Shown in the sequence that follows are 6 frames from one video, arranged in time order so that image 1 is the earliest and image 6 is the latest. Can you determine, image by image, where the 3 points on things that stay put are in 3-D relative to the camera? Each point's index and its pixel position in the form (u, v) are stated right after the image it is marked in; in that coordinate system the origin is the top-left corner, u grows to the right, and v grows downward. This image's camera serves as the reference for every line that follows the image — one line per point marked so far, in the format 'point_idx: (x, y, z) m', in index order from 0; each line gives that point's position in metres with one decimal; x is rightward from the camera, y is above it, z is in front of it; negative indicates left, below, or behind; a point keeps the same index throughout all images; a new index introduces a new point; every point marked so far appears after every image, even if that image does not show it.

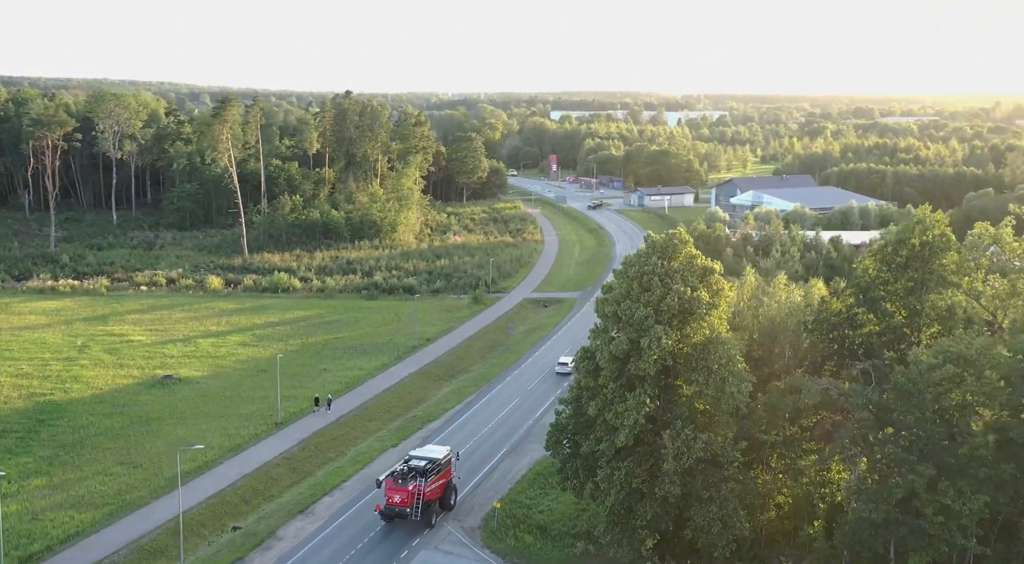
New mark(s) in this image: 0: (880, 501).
0: (+5.5, -3.3, +13.9) m
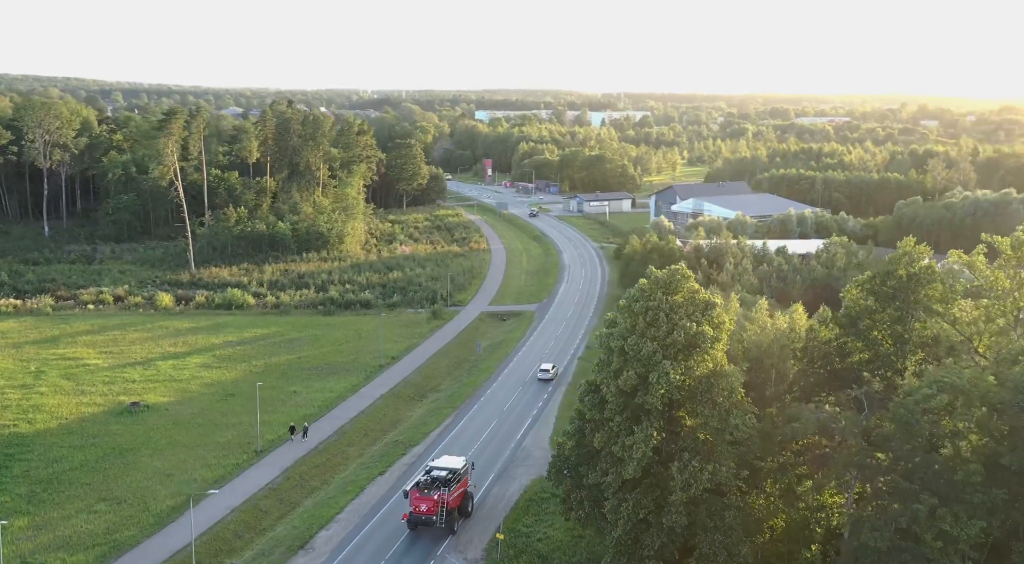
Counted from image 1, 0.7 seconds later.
0: (+5.7, -3.8, +14.6) m
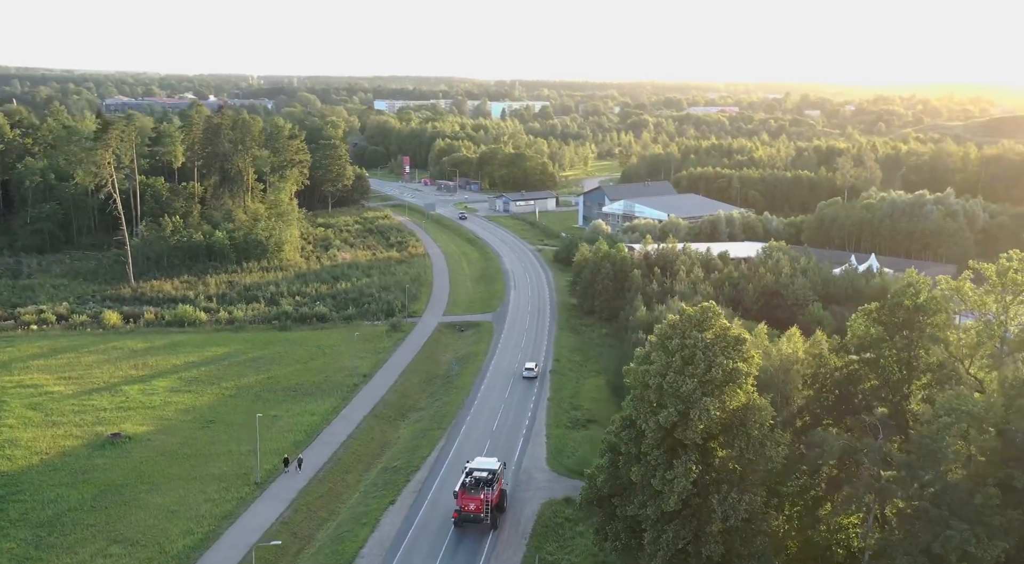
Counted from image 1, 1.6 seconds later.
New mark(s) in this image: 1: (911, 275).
0: (+6.6, -4.5, +15.7) m
1: (+7.7, +0.1, +18.2) m
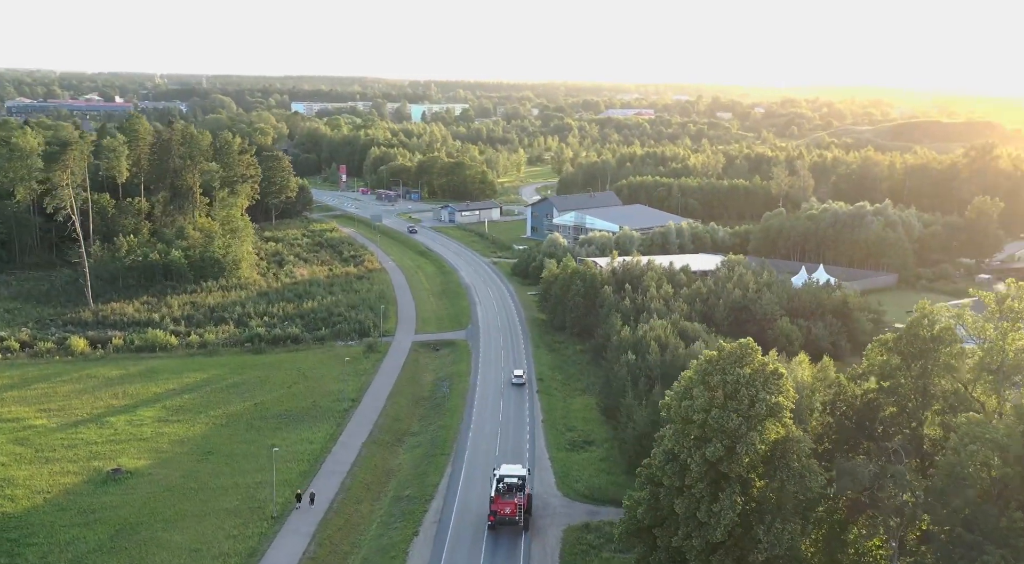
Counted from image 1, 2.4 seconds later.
0: (+7.6, -5.1, +16.7) m
1: (+8.5, -0.5, +19.3) m
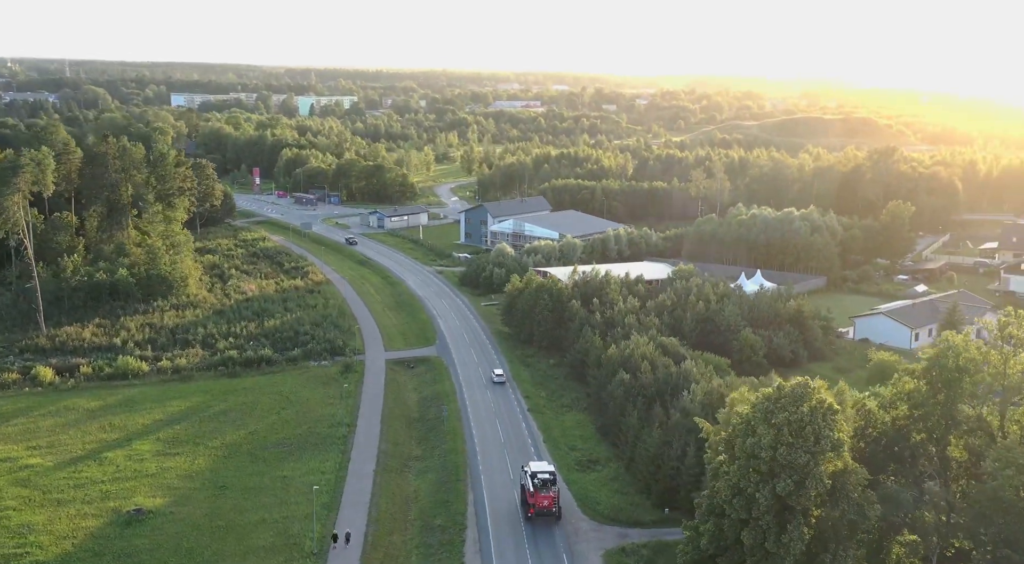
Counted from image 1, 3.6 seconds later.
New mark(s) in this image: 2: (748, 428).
0: (+9.3, -5.9, +18.4) m
1: (+9.8, -1.3, +21.1) m
2: (+4.8, -2.9, +19.0) m
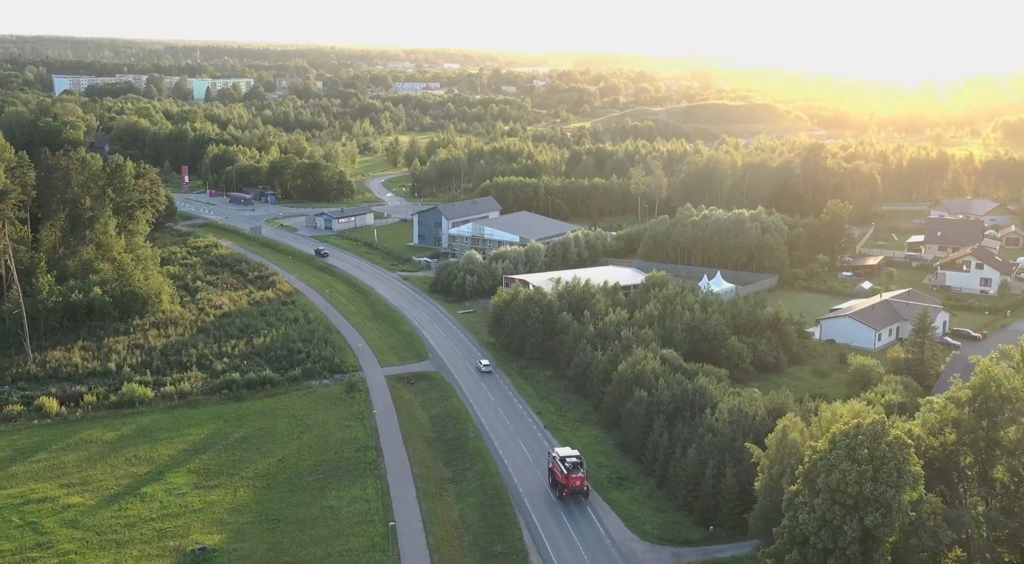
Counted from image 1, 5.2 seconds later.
0: (+11.6, -6.9, +20.7) m
1: (+11.8, -2.2, +23.3) m
2: (+7.0, -3.9, +20.7) m
